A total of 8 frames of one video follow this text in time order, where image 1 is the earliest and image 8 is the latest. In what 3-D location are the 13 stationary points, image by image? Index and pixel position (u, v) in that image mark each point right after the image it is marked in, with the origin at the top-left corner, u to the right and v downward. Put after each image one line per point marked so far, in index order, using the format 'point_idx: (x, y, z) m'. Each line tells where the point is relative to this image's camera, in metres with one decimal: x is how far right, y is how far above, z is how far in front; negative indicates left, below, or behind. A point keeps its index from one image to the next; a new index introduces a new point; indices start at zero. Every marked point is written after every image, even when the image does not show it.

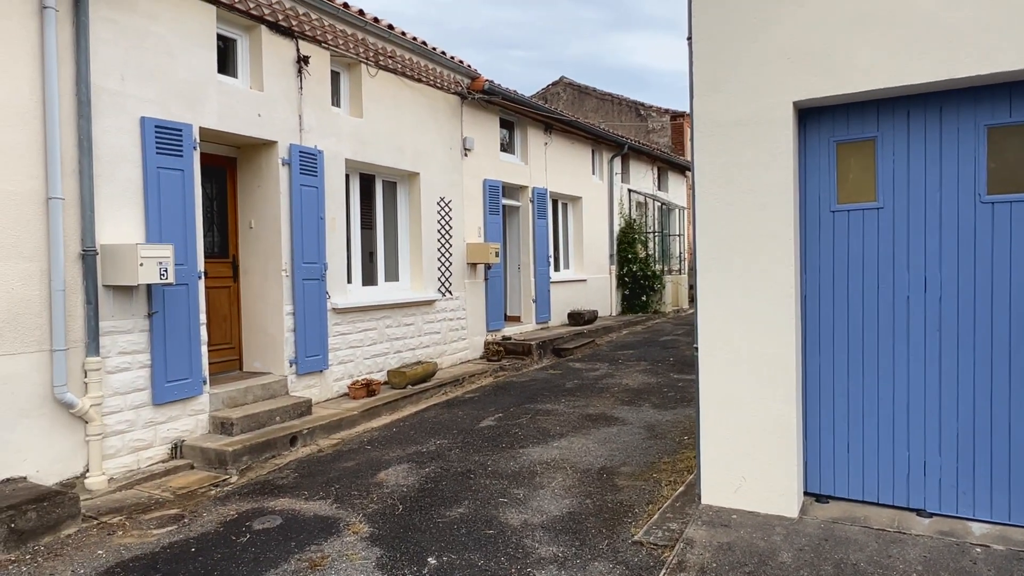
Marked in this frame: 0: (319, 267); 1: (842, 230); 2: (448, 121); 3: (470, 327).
0: (-1.9, +0.2, +6.8) m
1: (+1.6, +0.3, +3.3) m
2: (-0.8, +2.2, +8.9) m
3: (-0.6, -0.5, +9.3) m
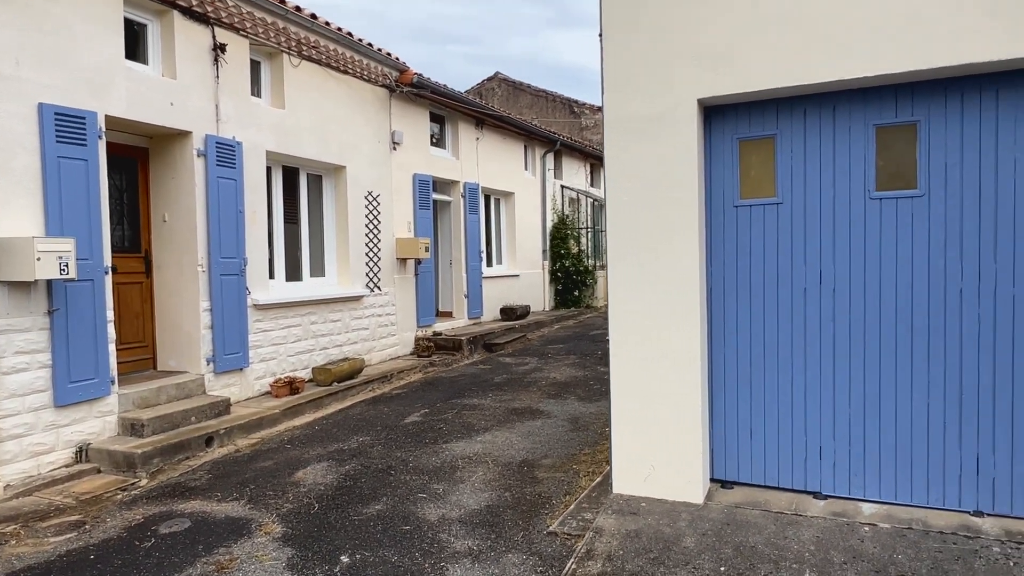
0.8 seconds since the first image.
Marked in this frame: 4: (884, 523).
0: (-2.6, +0.2, +6.6) m
1: (+1.1, +0.3, +3.4) m
2: (-1.7, +2.2, +8.8) m
3: (-1.5, -0.5, +9.2) m
4: (+1.6, -1.0, +3.0) m
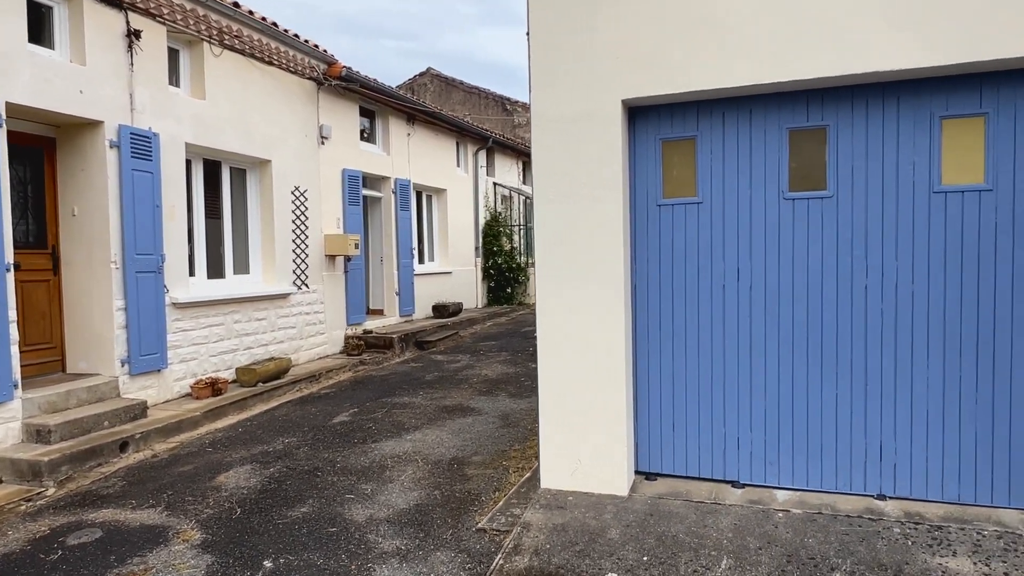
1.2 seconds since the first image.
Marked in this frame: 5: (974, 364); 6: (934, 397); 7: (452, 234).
0: (-3.3, +0.3, +6.3) m
1: (+0.8, +0.3, +3.5) m
2: (-2.6, +2.2, +8.6) m
3: (-2.4, -0.4, +9.0) m
4: (+1.3, -1.0, +3.2) m
5: (+2.0, -0.3, +3.0) m
6: (+1.9, -0.5, +3.1) m
7: (-1.1, +1.0, +12.7) m
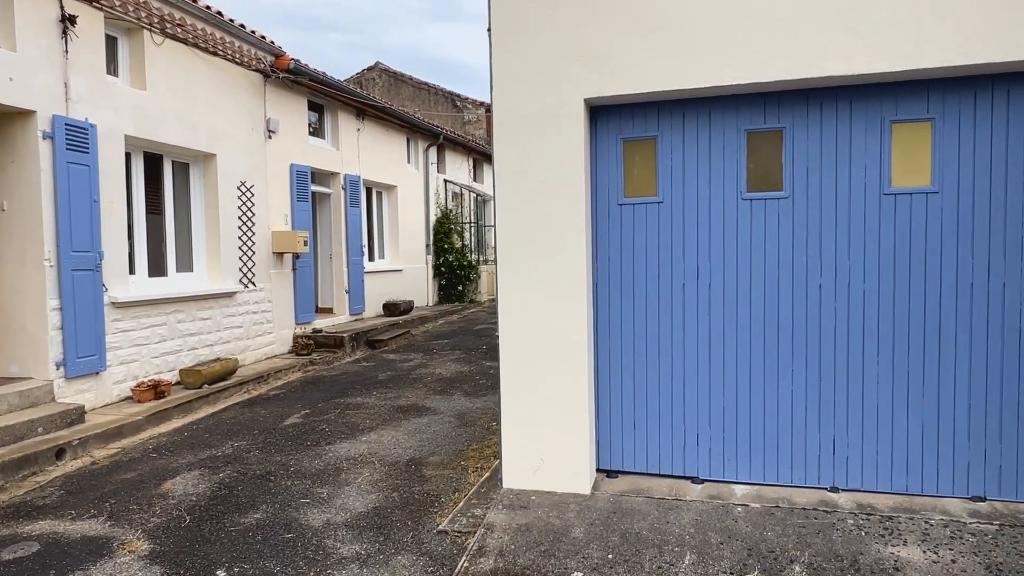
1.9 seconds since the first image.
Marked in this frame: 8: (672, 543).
0: (-3.7, +0.3, +6.0) m
1: (+0.6, +0.3, +3.5) m
2: (-3.2, +2.3, +8.3) m
3: (-3.0, -0.4, +8.8) m
4: (+1.1, -1.0, +3.2) m
5: (+1.9, -0.3, +3.2) m
6: (+1.7, -0.5, +3.2) m
7: (-2.0, +1.0, +12.5) m
8: (+0.7, -1.1, +2.9) m
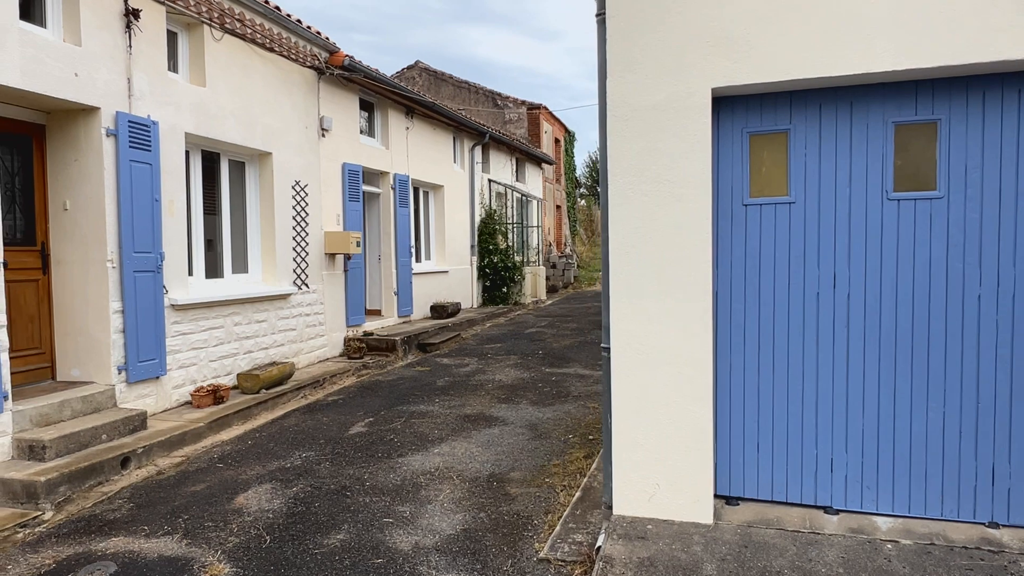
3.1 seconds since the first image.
0: (-3.0, +0.3, +5.9) m
1: (+1.1, +0.3, +3.2) m
2: (-2.5, +2.2, +8.2) m
3: (-2.3, -0.4, +8.6) m
4: (+1.6, -1.0, +2.9) m
5: (+2.4, -0.4, +2.8) m
6: (+2.2, -0.5, +2.9) m
7: (-1.1, +1.0, +12.3) m
8: (+1.2, -1.1, +2.6) m
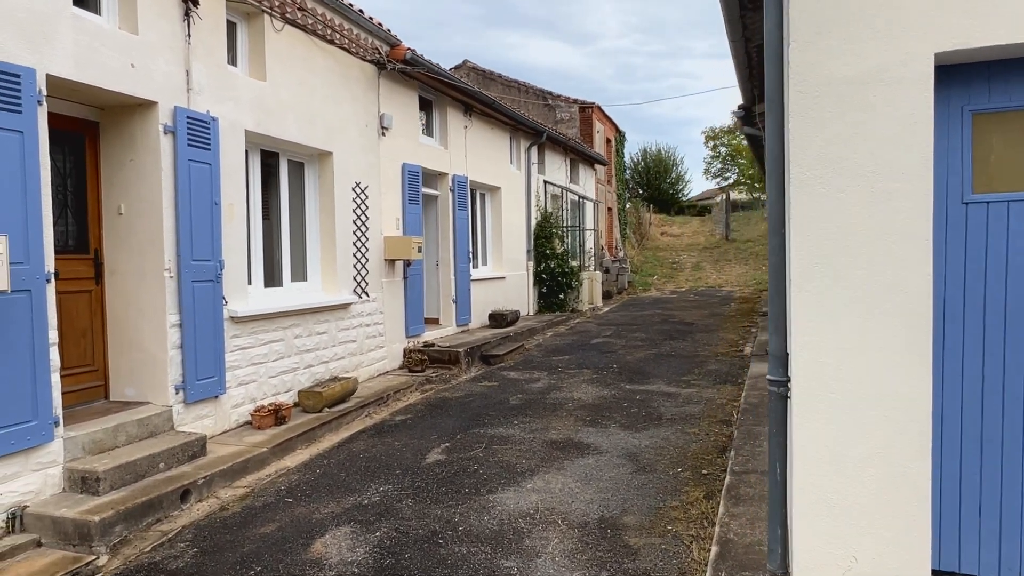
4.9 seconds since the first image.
0: (-2.3, +0.2, +5.4) m
1: (+1.7, +0.2, +2.5) m
2: (-1.6, +2.1, +7.7) m
3: (-1.4, -0.5, +8.1) m
4: (+2.2, -1.1, +2.2) m
5: (+2.9, -0.4, +2.1) m
6: (+2.8, -0.6, +2.1) m
7: (-0.1, +0.9, +11.7) m
8: (+1.7, -1.2, +1.9) m
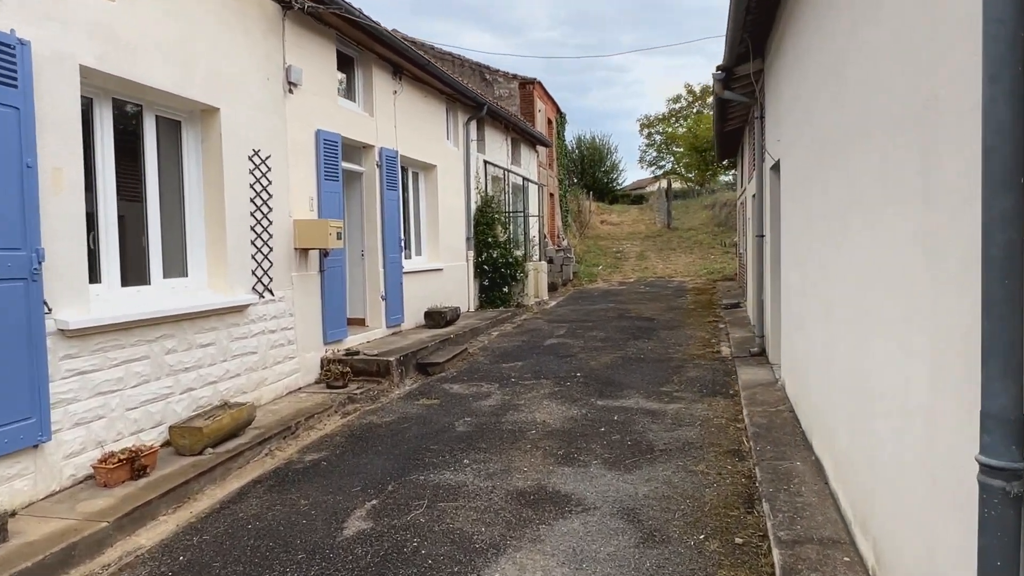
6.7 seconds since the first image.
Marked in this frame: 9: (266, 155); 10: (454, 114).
0: (-2.6, +0.2, +3.7) m
1: (+1.7, +0.2, +1.2) m
2: (-2.2, +2.2, +6.0) m
3: (-2.0, -0.5, +6.5) m
4: (+2.2, -1.1, +1.0) m
5: (+3.0, -0.4, +0.9) m
6: (+2.8, -0.6, +1.0) m
7: (-1.0, +1.0, +10.2) m
8: (+1.8, -1.2, +0.7) m
9: (-2.1, +1.2, +6.0) m
10: (-0.9, +2.7, +10.9) m
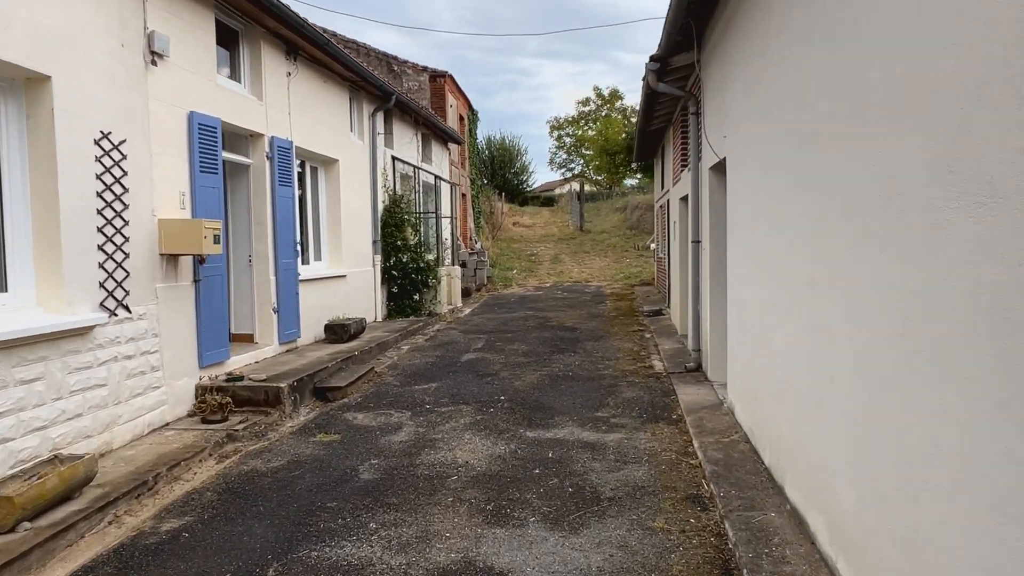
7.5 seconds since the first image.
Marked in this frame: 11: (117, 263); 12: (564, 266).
0: (-2.9, +0.1, +2.5) m
1: (+1.7, +0.1, +0.6) m
2: (-2.8, +2.1, +4.8) m
3: (-2.7, -0.6, +5.4) m
4: (+2.2, -1.2, +0.4) m
5: (+3.0, -0.5, +0.5) m
6: (+2.8, -0.7, +0.5) m
7: (-2.2, +0.9, +9.2) m
8: (+1.8, -1.3, +0.1) m
9: (-2.8, +1.1, +4.9) m
10: (-2.2, +2.6, +9.8) m
11: (-2.7, +0.2, +4.8) m
12: (+1.4, +0.6, +18.6) m
